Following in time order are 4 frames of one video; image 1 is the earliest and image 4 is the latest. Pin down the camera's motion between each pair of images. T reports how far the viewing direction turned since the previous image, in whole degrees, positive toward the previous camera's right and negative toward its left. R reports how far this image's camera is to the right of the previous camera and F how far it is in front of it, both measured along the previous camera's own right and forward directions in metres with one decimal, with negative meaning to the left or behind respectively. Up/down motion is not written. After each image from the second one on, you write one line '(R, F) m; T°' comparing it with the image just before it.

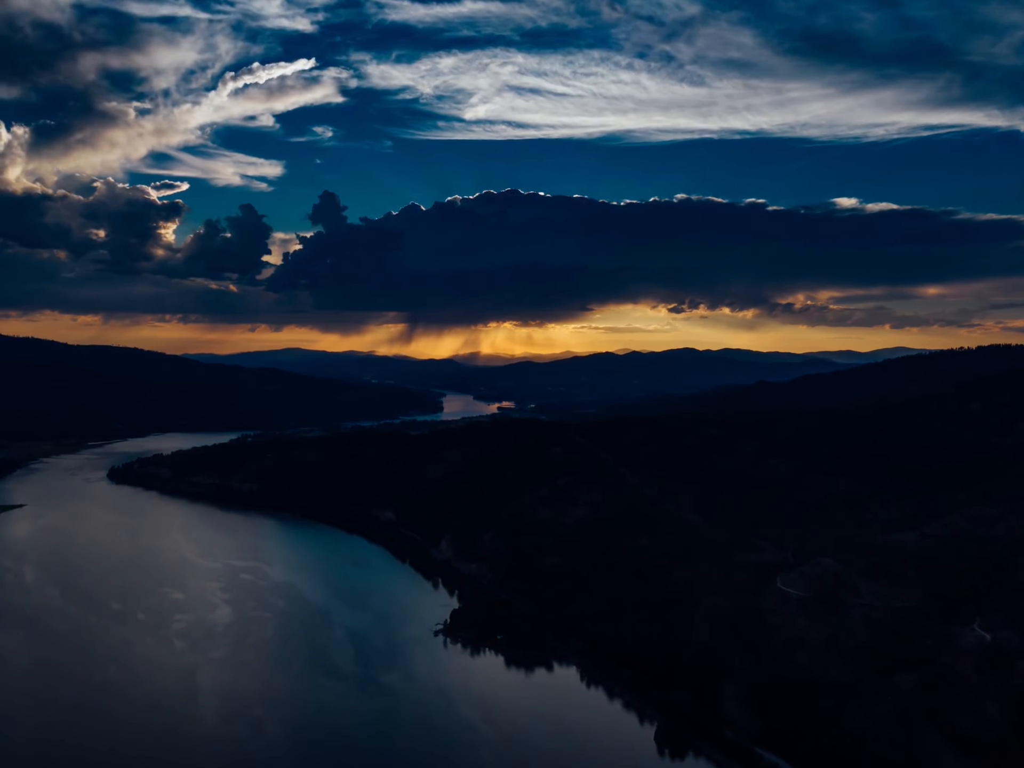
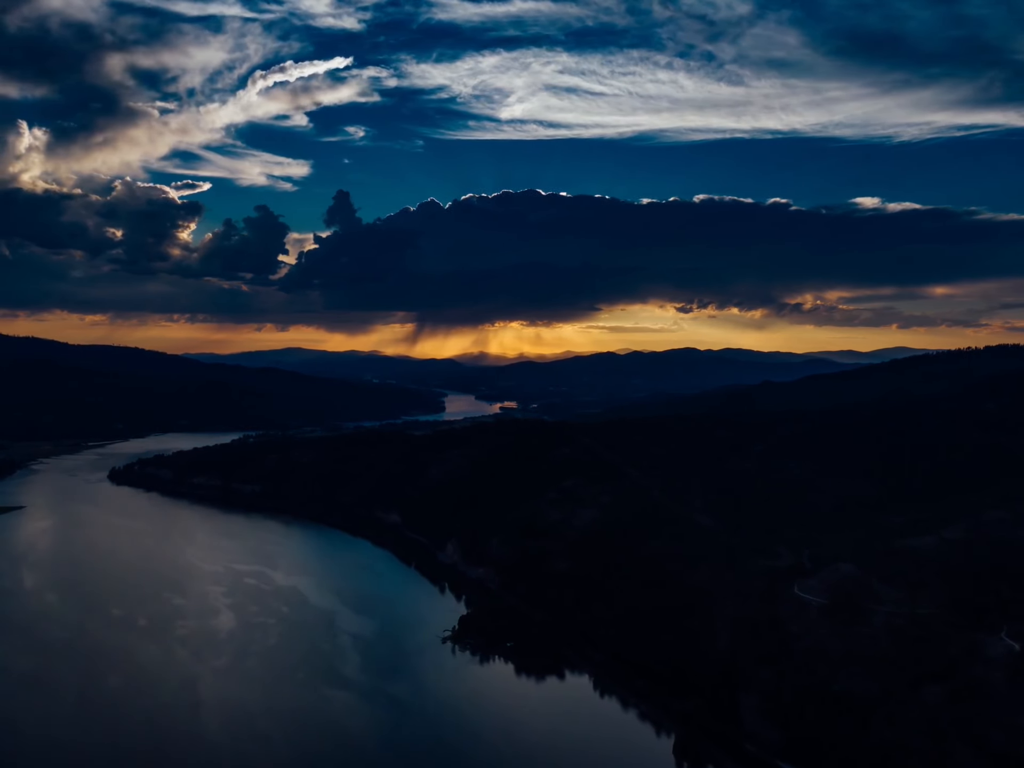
(+3.1, +3.8) m; -1°
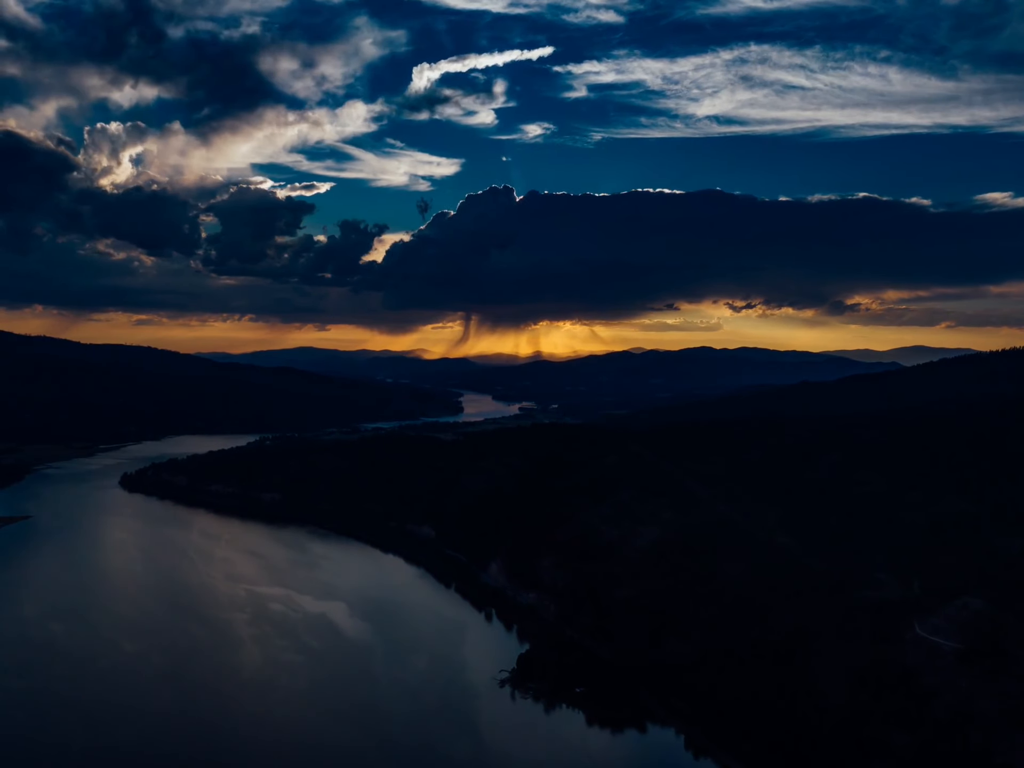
(-5.1, +0.2) m; 0°
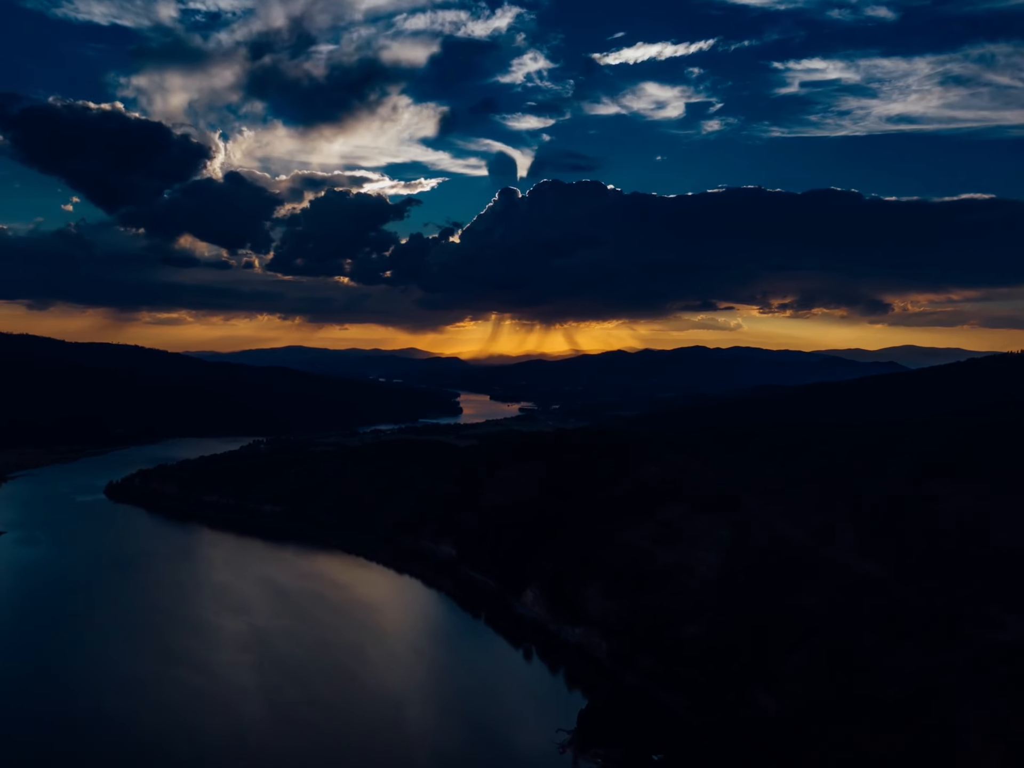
(-5.7, +0.4) m; +2°
